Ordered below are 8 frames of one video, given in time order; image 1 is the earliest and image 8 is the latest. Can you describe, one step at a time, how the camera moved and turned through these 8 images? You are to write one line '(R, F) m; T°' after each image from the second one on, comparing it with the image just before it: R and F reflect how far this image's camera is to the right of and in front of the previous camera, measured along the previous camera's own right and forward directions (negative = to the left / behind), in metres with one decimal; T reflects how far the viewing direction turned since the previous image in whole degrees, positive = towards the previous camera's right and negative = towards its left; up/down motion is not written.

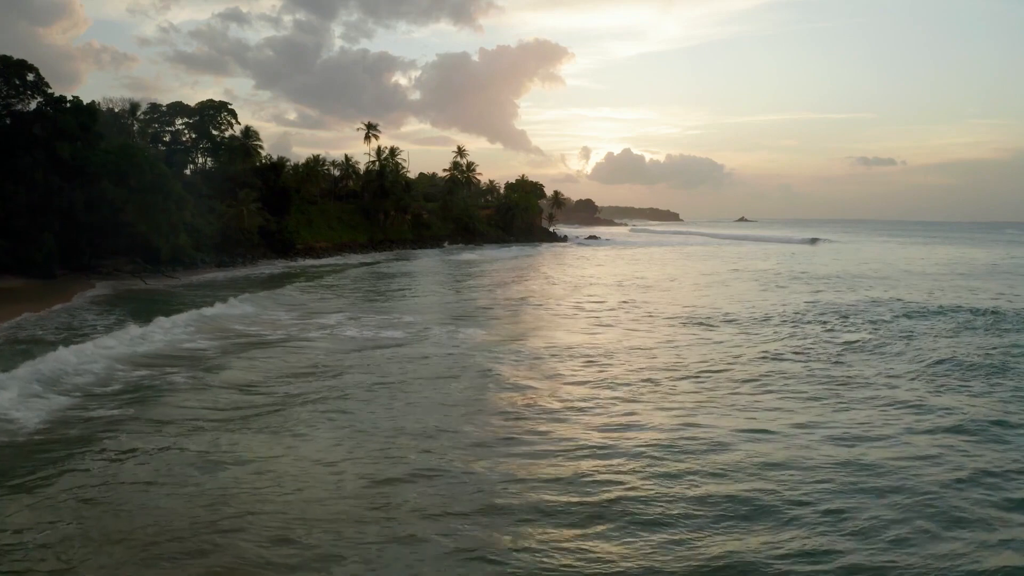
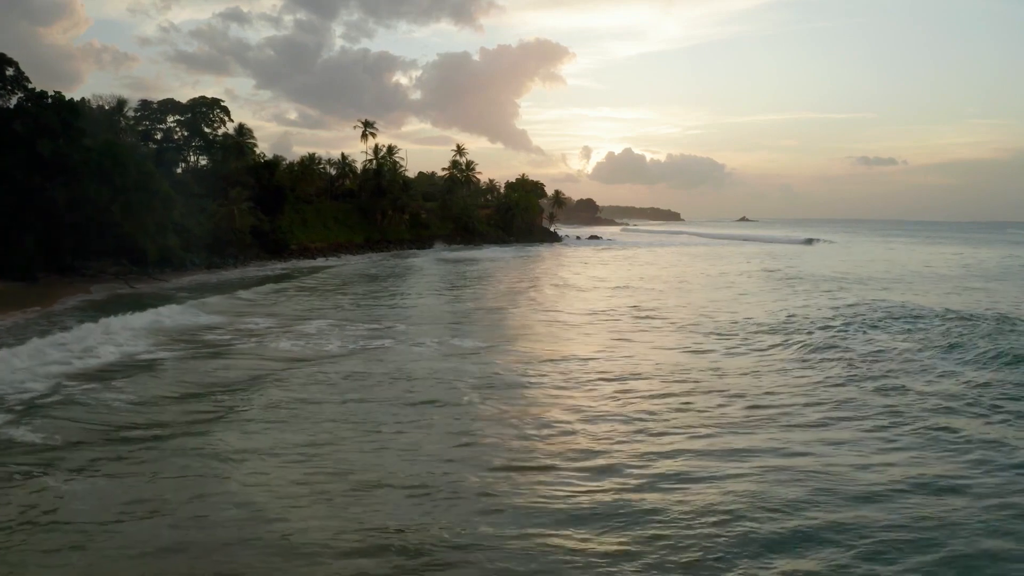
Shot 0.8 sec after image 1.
(0.0, +1.2) m; 0°
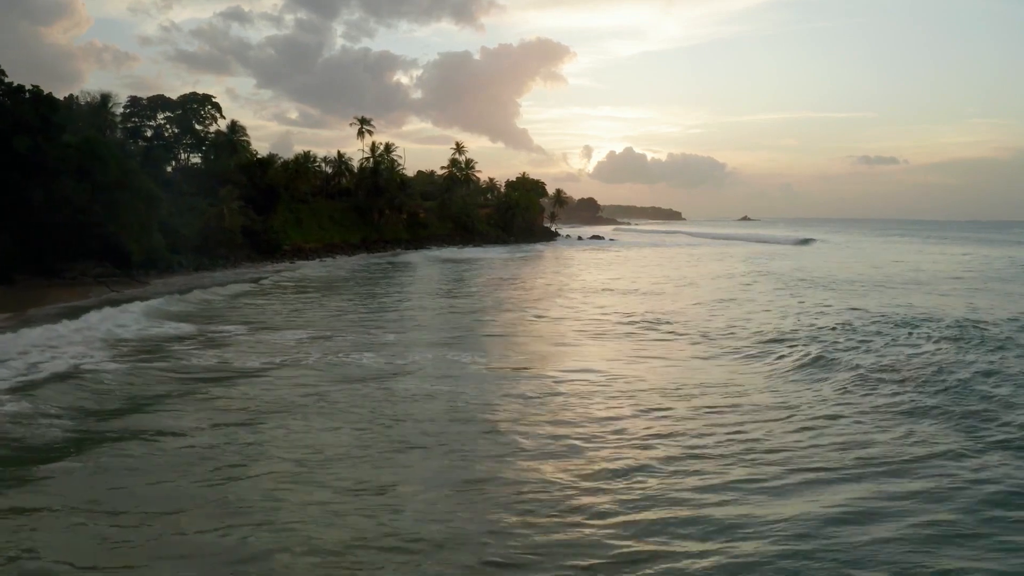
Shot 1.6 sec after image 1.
(+0.1, +1.3) m; 0°
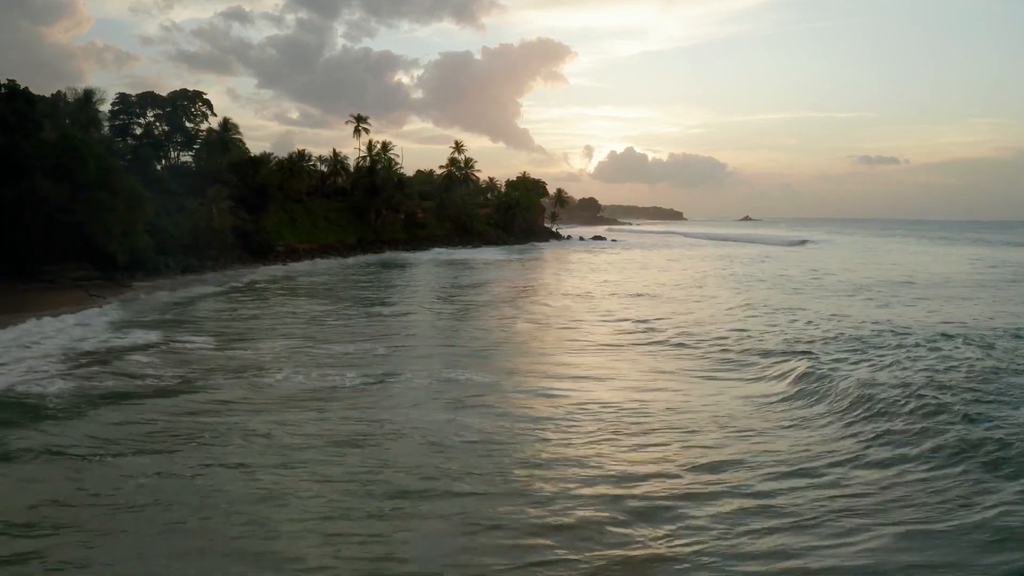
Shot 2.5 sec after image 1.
(0.0, +1.3) m; 0°
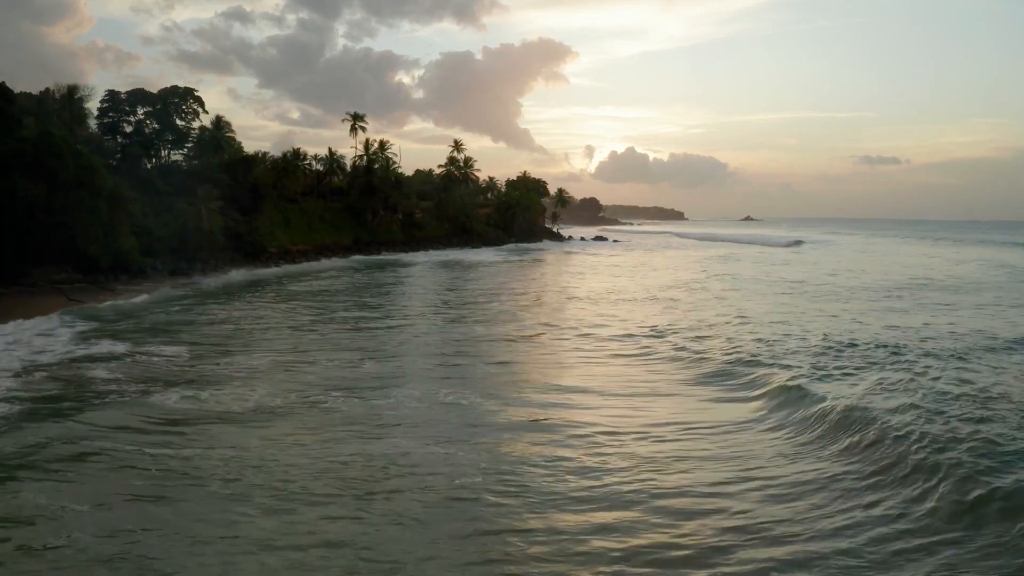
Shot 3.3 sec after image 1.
(+0.1, +1.1) m; 0°
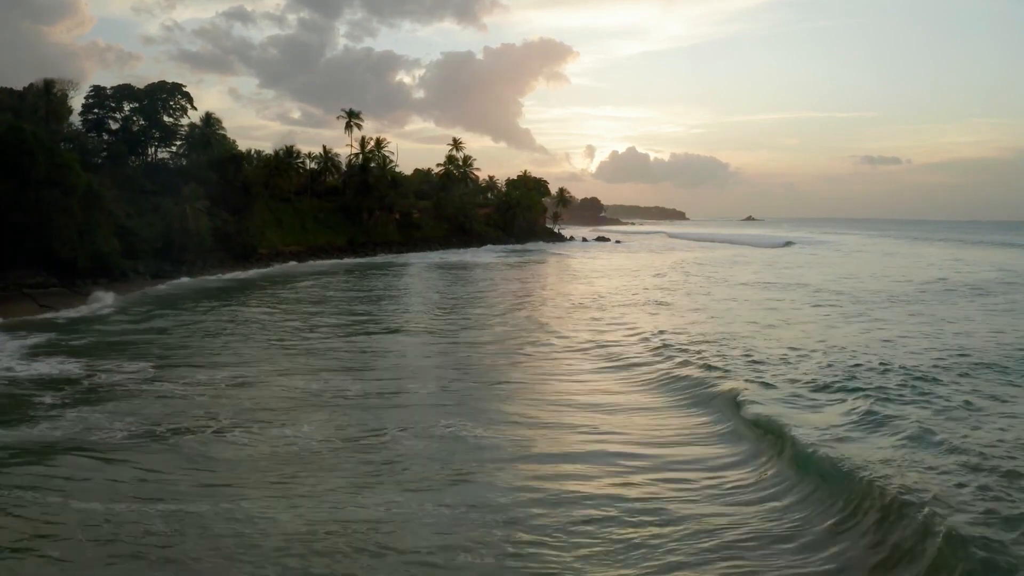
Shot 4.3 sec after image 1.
(0.0, +1.5) m; 0°
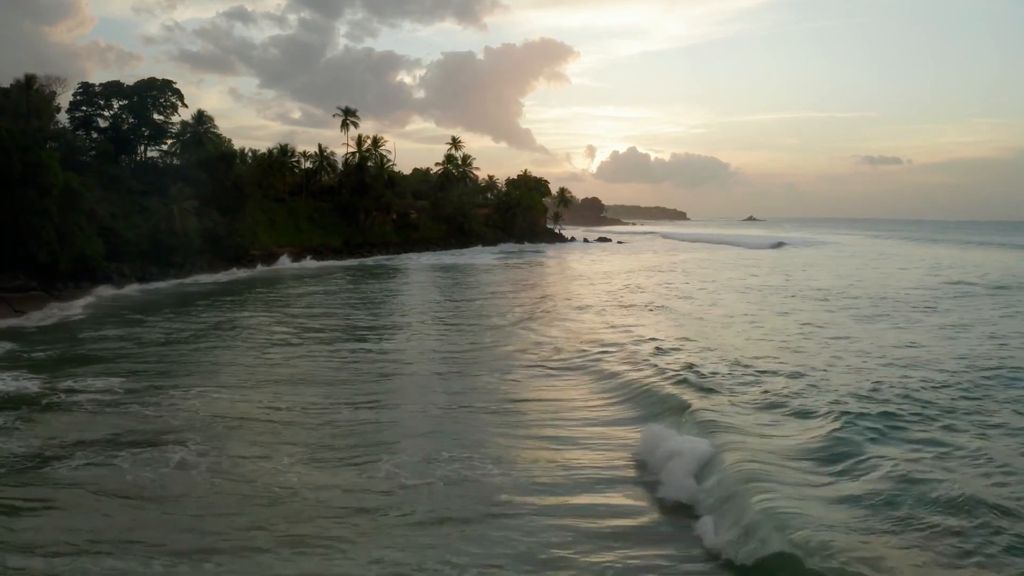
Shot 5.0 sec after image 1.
(0.0, +1.1) m; 0°
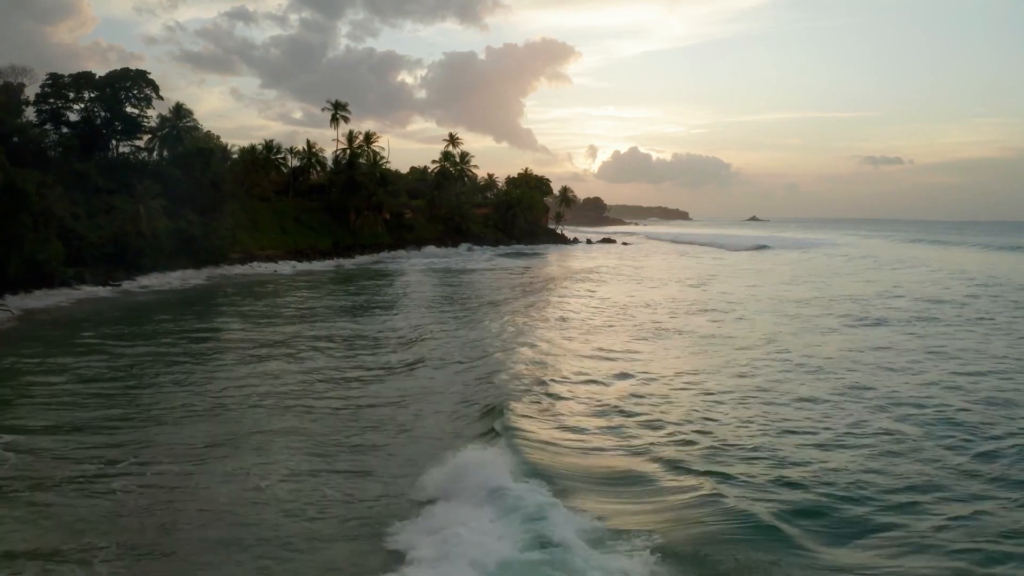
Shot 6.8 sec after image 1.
(+0.1, +2.6) m; 0°
